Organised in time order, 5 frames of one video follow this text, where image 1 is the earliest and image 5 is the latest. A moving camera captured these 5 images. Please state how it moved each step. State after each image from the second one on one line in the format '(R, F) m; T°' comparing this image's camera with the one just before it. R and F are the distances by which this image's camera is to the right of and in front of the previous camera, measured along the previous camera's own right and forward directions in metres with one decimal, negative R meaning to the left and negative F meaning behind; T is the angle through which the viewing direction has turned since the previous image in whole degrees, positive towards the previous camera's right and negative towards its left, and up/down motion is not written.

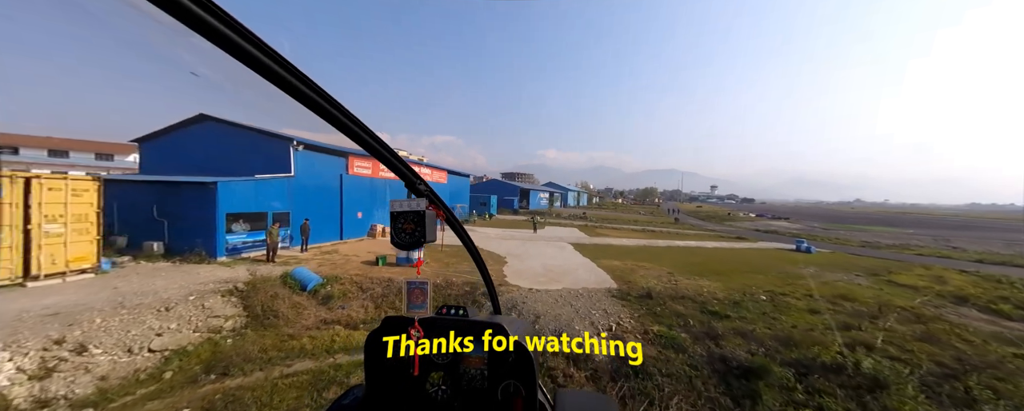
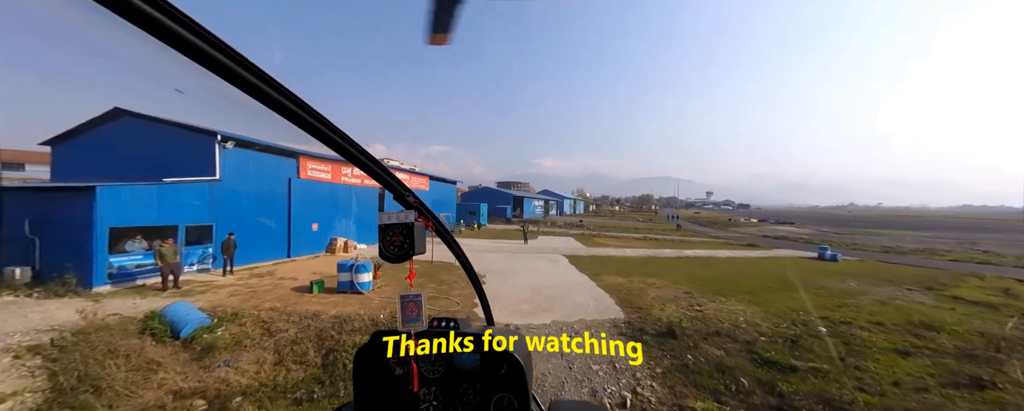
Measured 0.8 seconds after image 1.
(+0.5, +2.1) m; +1°
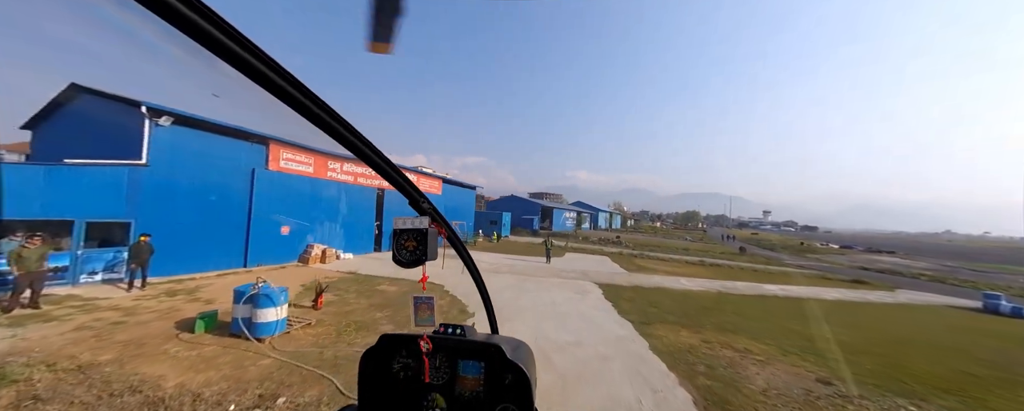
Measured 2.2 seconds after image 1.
(+0.5, +3.0) m; -7°
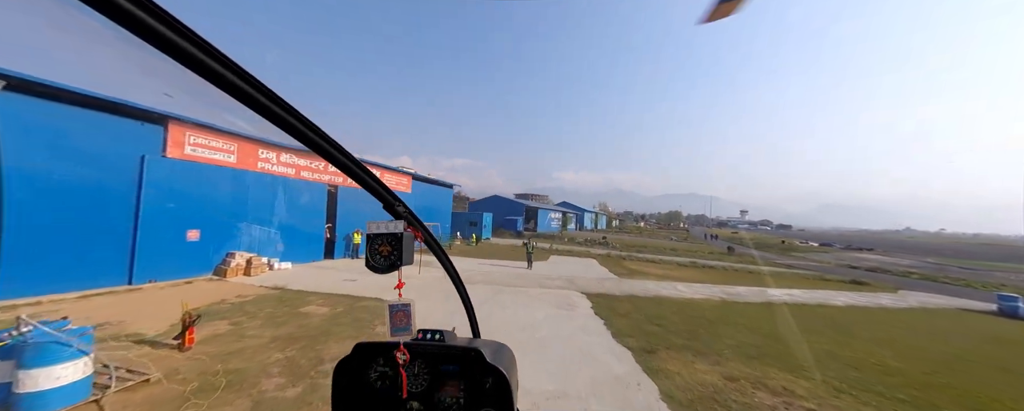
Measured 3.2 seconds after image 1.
(+0.4, +1.6) m; +3°
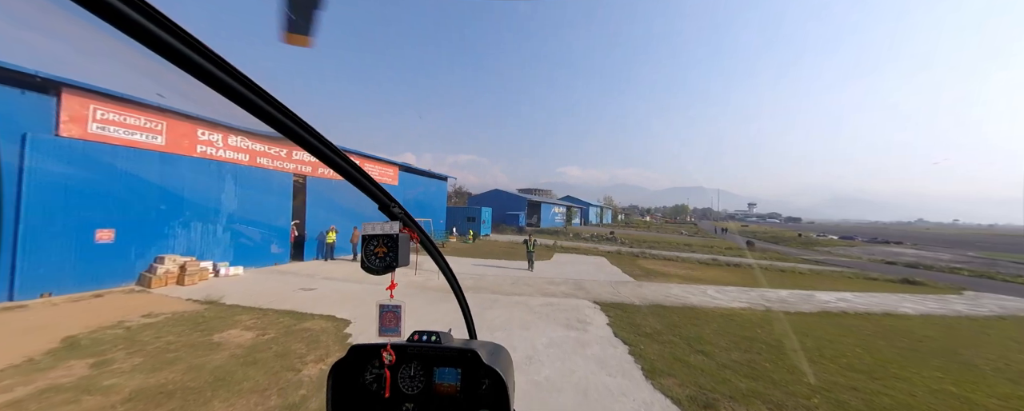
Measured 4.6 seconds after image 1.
(+0.2, +1.6) m; -1°
